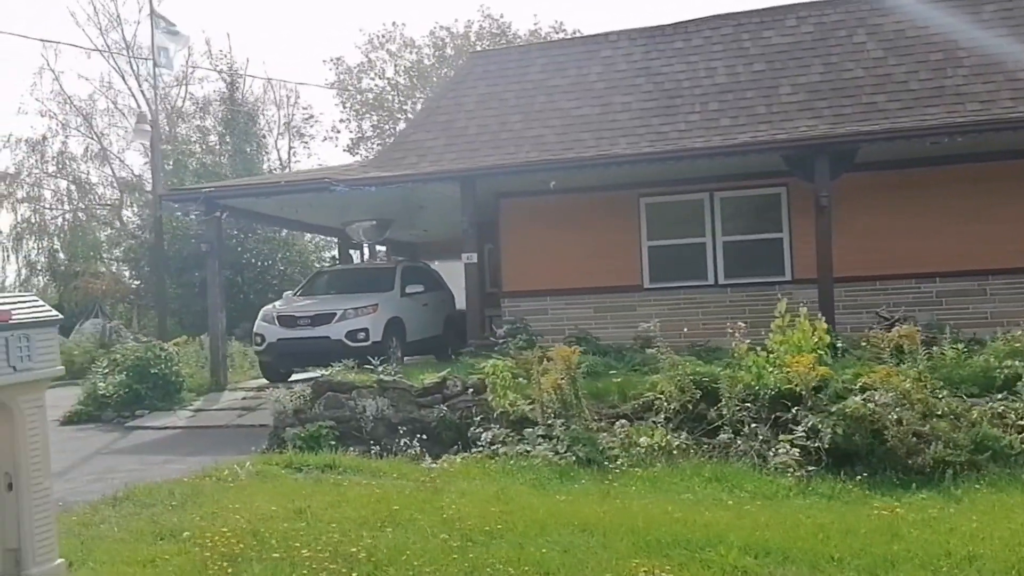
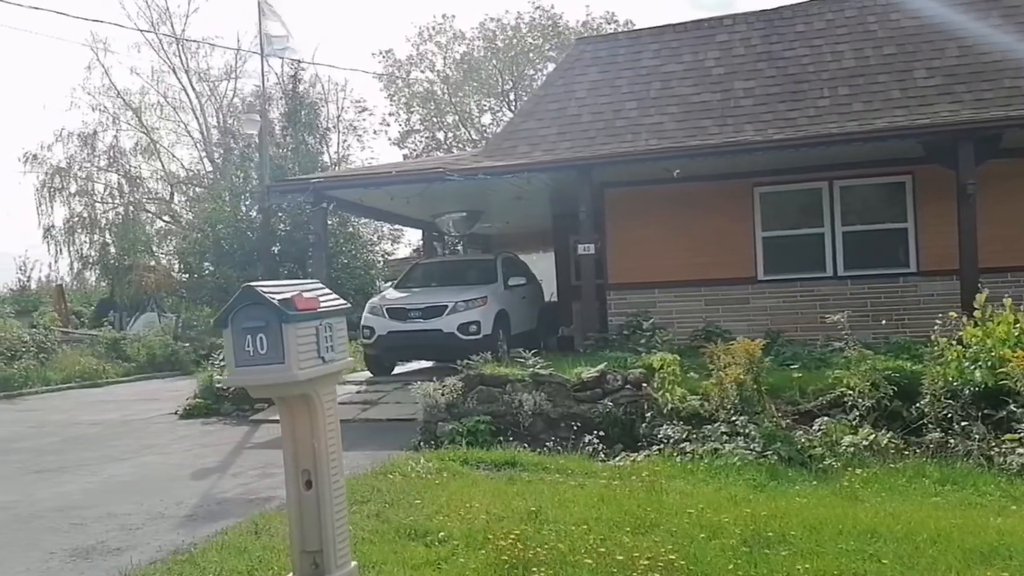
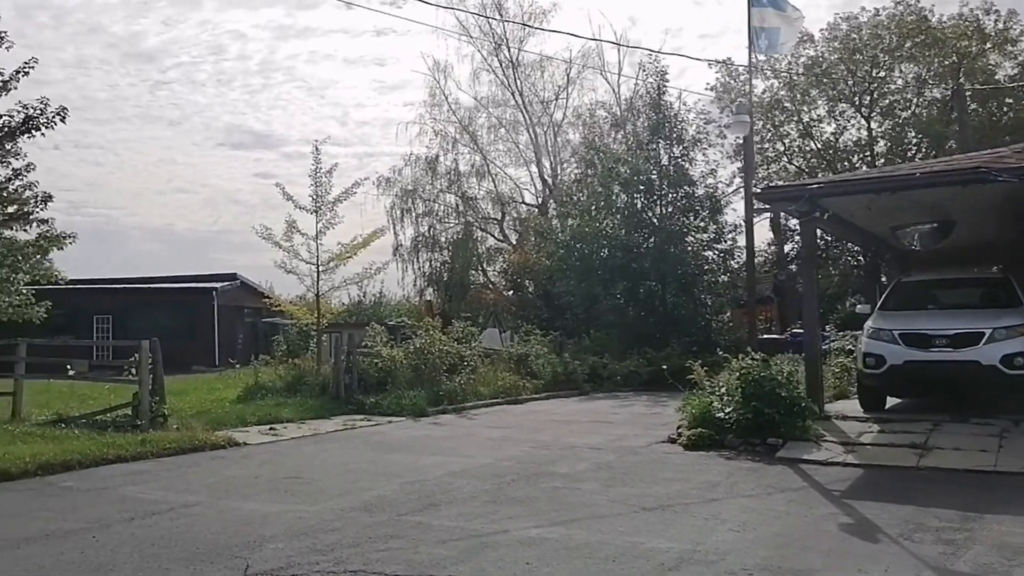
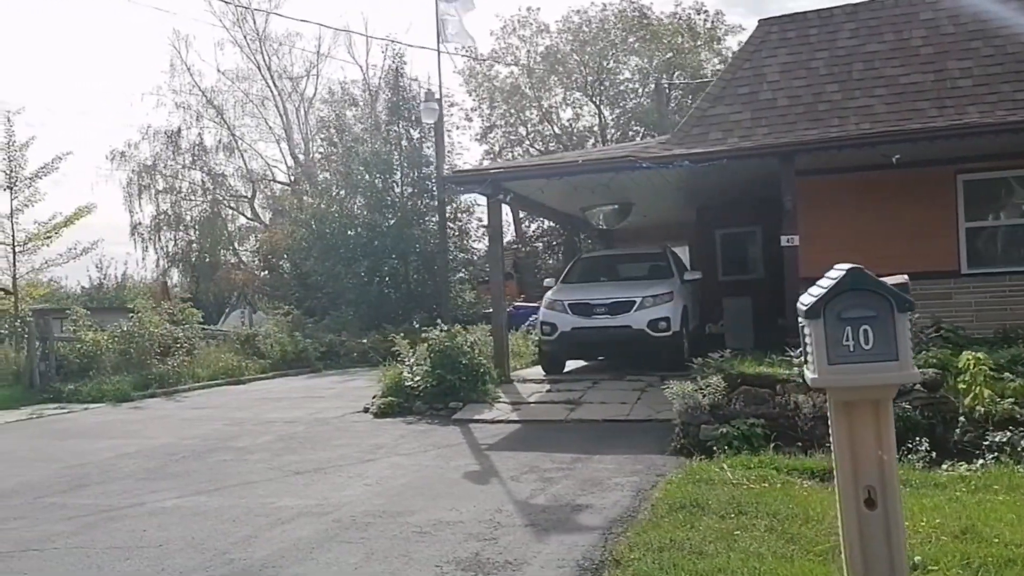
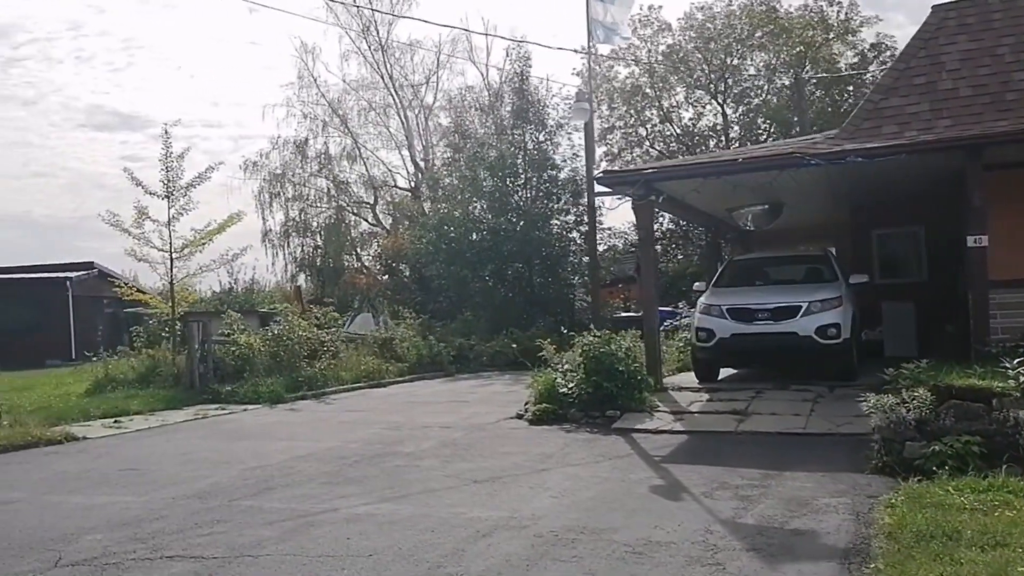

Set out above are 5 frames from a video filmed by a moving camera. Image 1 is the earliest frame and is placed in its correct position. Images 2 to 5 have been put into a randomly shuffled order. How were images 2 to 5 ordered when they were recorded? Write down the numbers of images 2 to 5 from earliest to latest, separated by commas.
2, 4, 5, 3
